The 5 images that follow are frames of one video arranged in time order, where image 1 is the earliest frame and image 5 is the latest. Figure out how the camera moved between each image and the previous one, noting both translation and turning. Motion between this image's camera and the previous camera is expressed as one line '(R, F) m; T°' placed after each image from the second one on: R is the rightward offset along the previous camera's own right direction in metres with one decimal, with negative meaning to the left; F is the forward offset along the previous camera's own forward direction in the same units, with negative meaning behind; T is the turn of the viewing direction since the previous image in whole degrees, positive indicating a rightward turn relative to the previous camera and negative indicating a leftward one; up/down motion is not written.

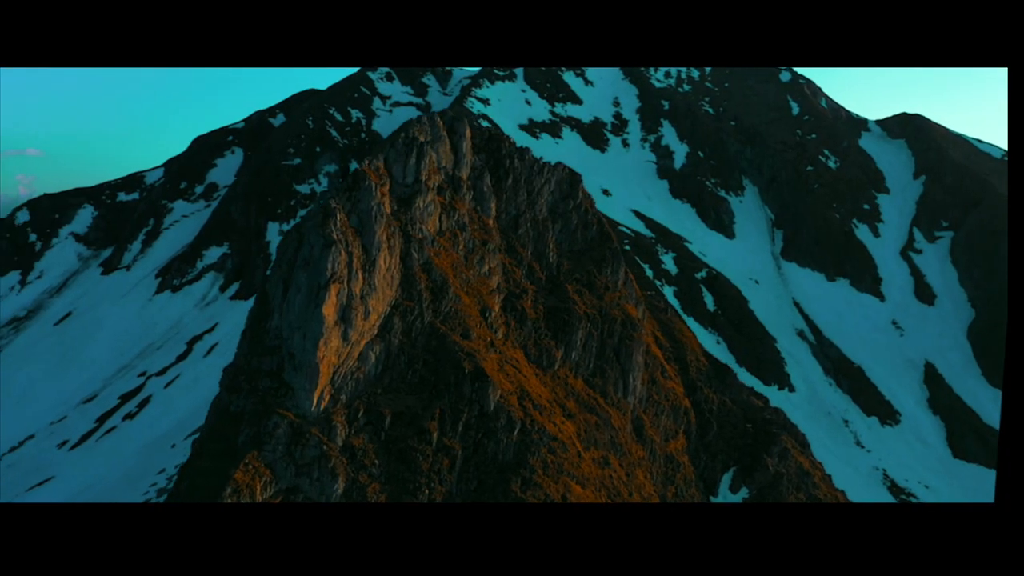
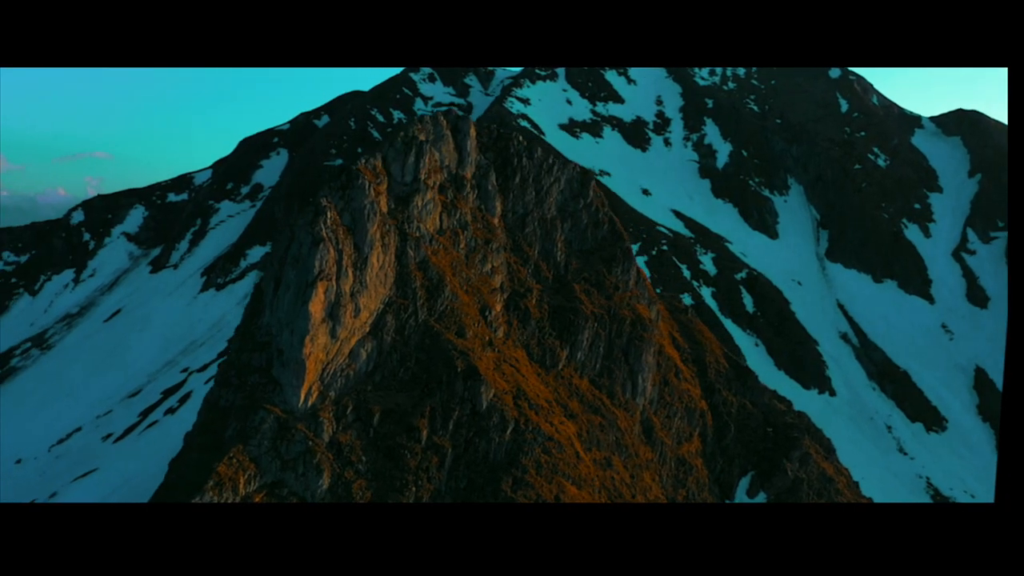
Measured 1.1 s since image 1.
(+1.3, +0.1) m; -4°
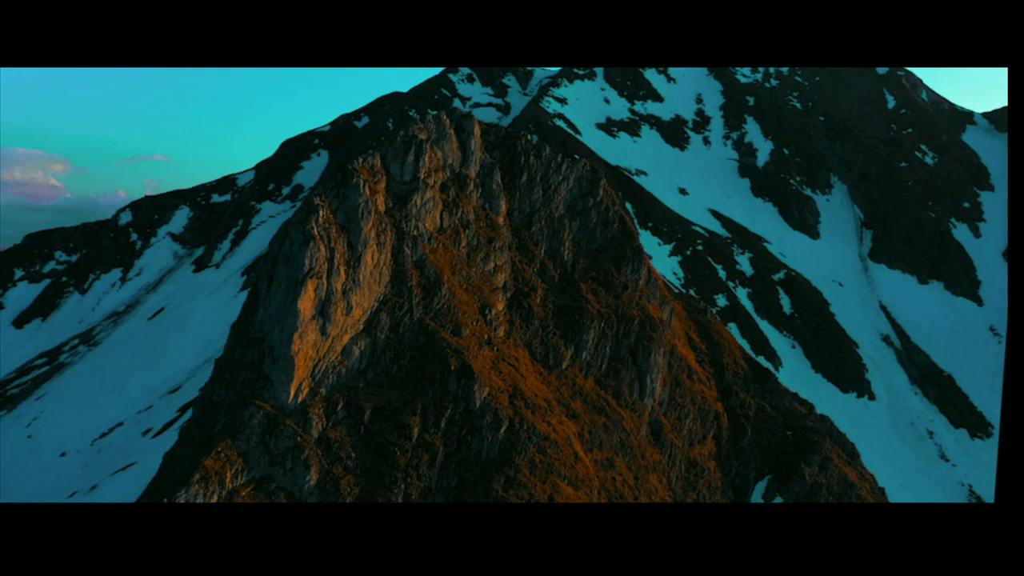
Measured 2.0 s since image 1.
(+1.2, +0.1) m; -3°
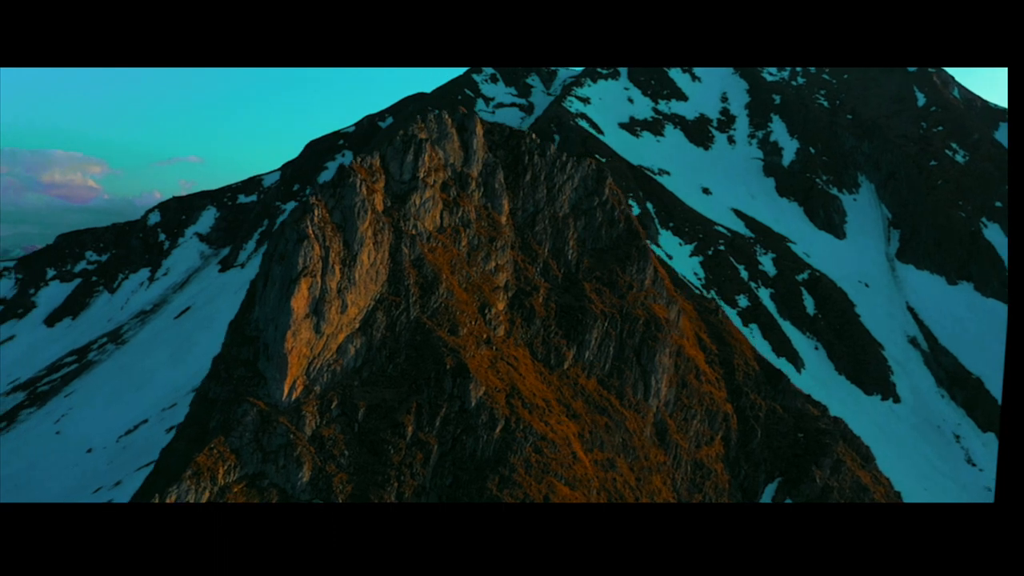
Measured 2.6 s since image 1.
(+0.8, +0.1) m; -2°
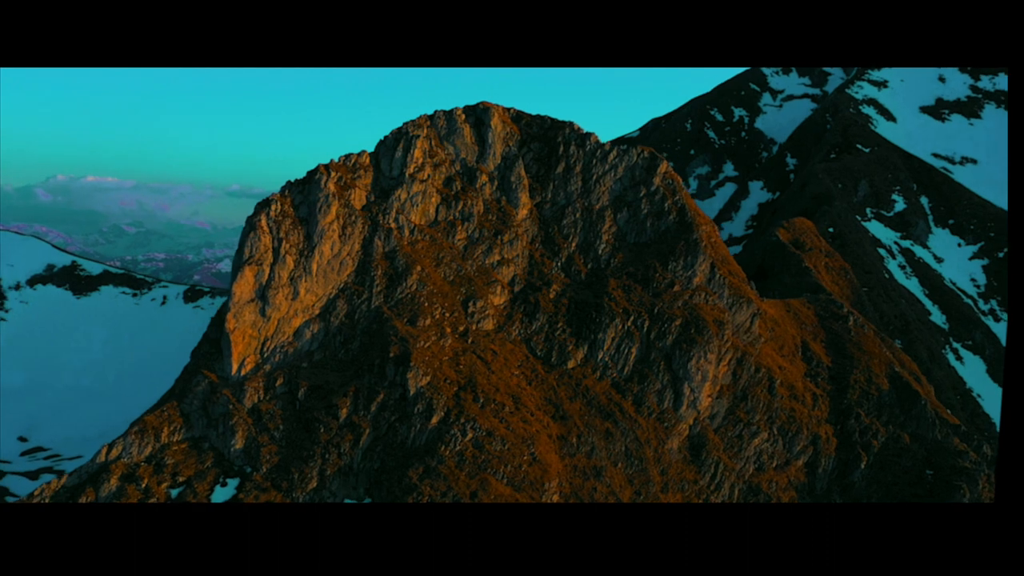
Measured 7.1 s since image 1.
(+8.9, +2.3) m; -24°
